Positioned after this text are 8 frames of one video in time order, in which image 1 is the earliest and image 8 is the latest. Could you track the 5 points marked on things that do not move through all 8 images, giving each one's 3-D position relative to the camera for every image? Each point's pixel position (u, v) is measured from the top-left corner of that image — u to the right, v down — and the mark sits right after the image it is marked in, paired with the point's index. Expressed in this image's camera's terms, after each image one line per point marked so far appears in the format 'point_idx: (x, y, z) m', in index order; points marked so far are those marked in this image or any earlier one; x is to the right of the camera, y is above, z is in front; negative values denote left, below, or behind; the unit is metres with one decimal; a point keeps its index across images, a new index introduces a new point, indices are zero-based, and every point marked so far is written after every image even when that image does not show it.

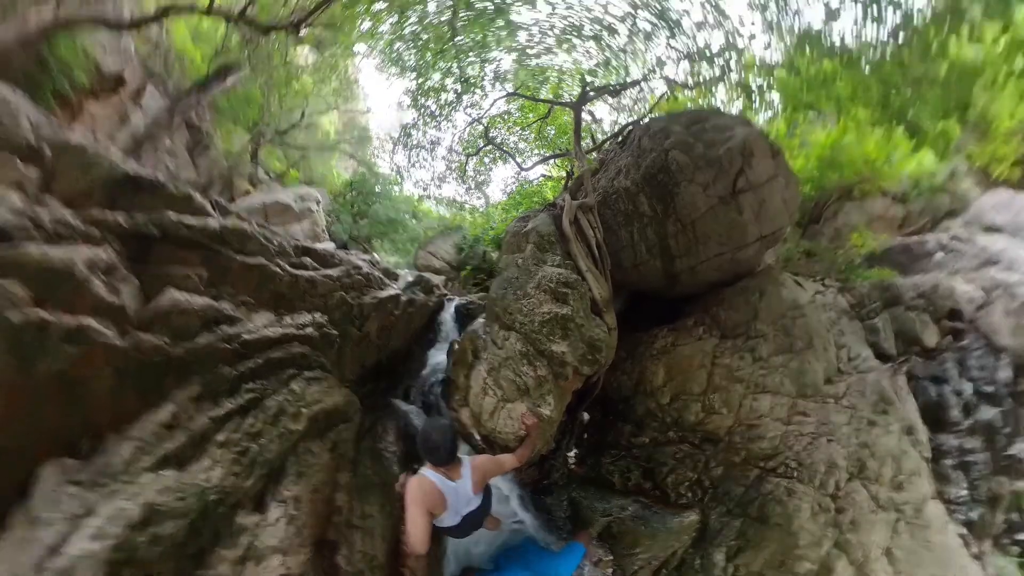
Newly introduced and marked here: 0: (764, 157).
0: (+5.0, +2.6, +5.8) m
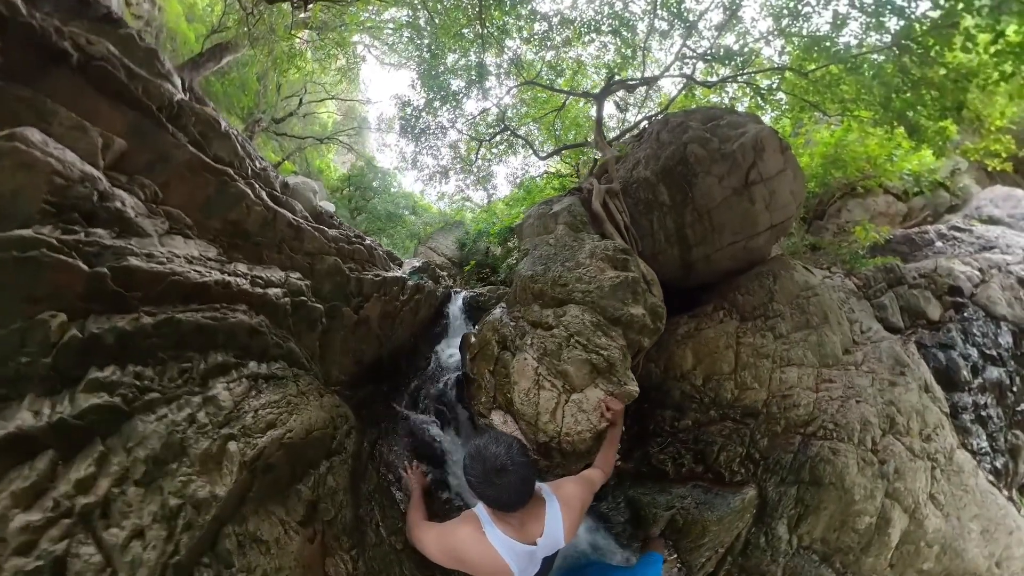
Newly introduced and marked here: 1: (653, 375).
0: (+5.5, +2.9, +6.2) m
1: (+3.5, -2.4, +7.6) m
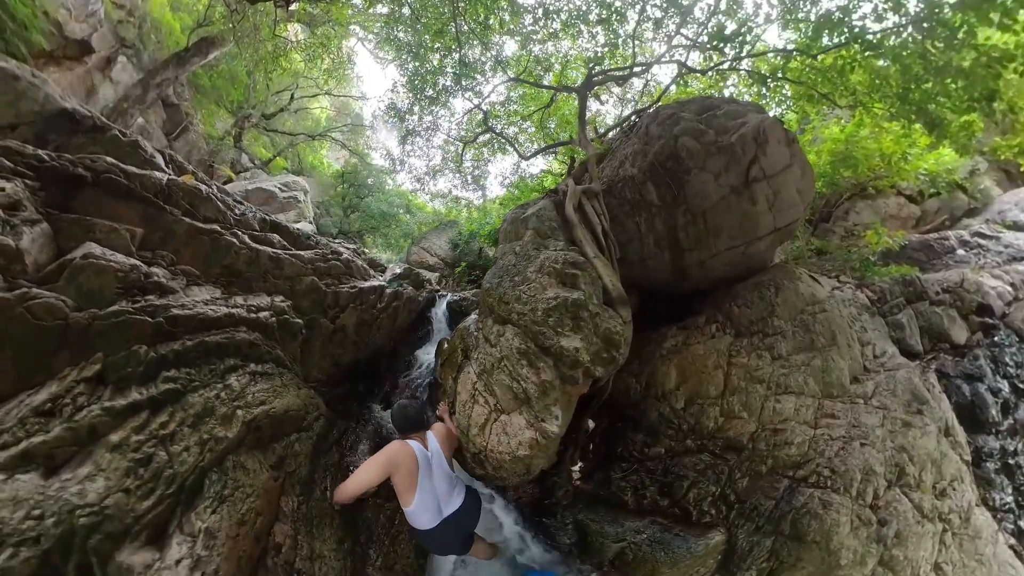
0: (+5.1, +2.7, +5.6) m
1: (+2.9, -2.5, +7.1) m
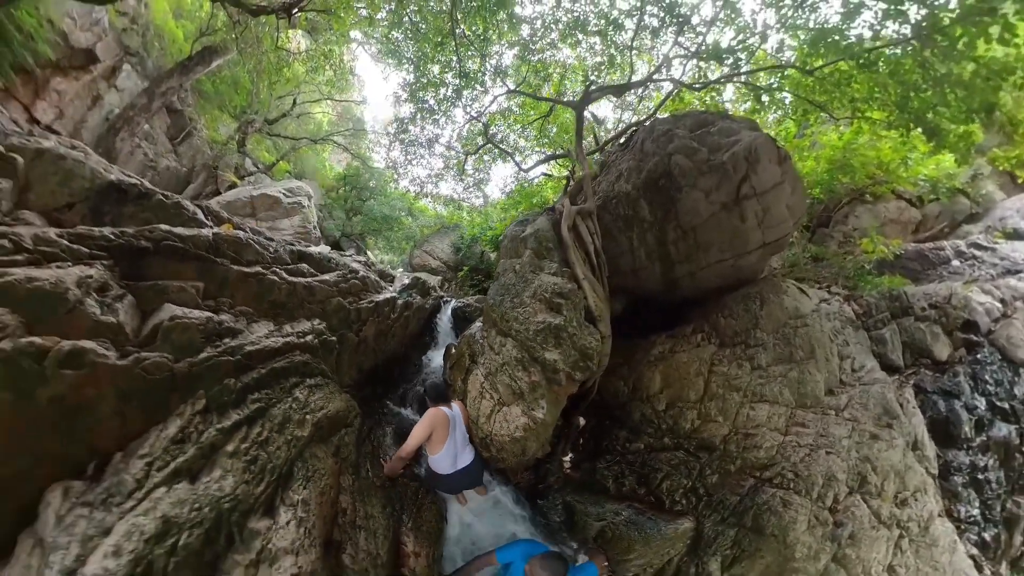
0: (+5.0, +2.5, +5.7) m
1: (+2.7, -2.6, +7.3) m
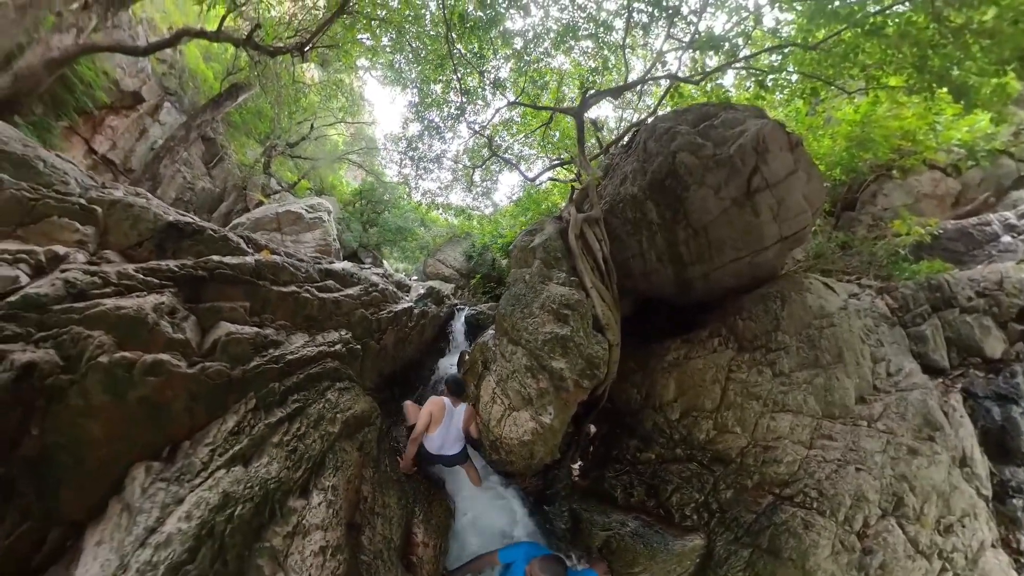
0: (+4.9, +2.5, +5.4) m
1: (+2.8, -2.7, +6.9) m
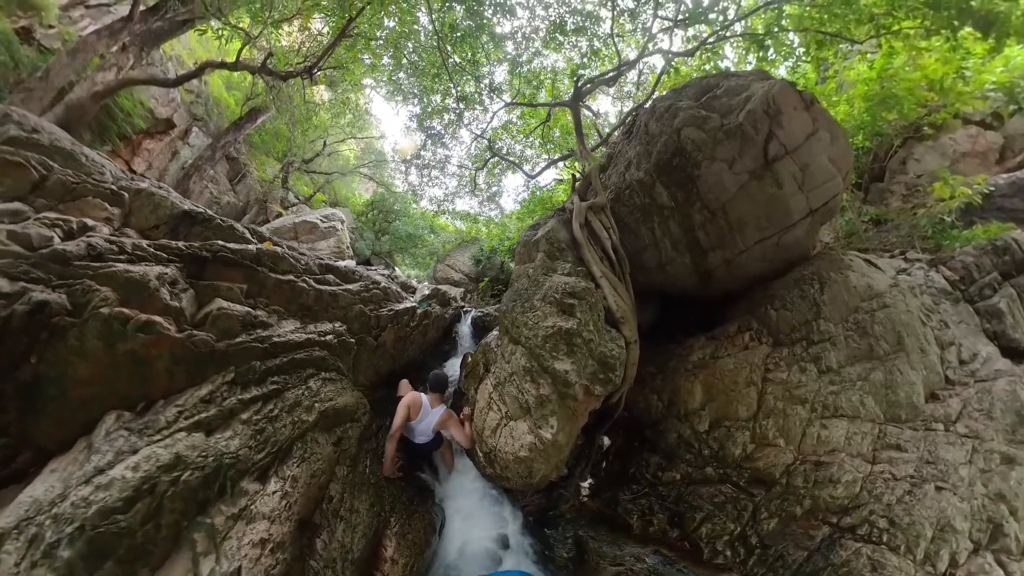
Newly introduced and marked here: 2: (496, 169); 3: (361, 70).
0: (+4.6, +2.9, +4.7) m
1: (+2.9, -2.5, +6.2) m
2: (-0.5, +3.4, +8.4) m
3: (-3.8, +5.5, +7.3) m
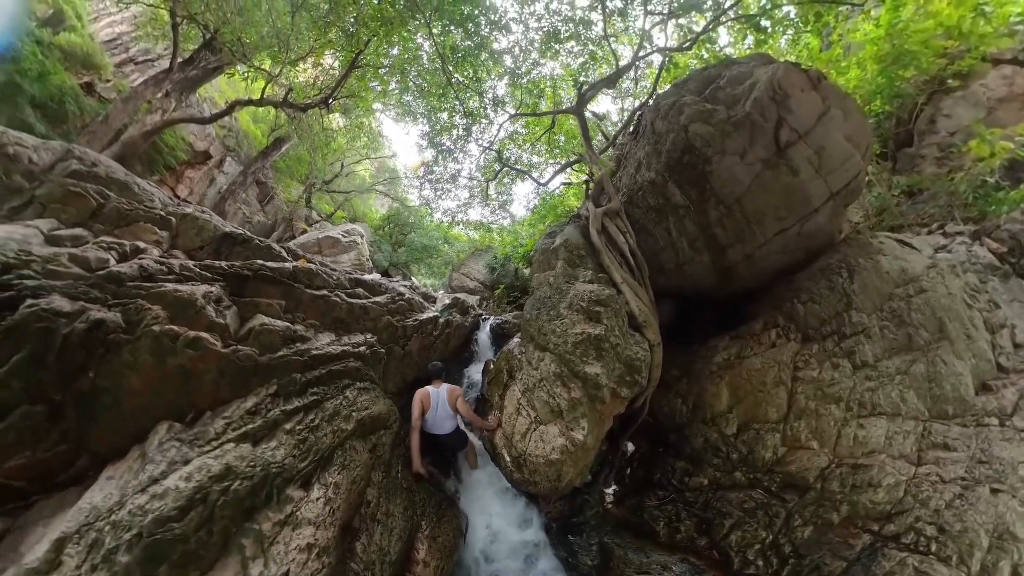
0: (+4.5, +3.0, +4.5) m
1: (+3.1, -2.5, +5.9) m
2: (-0.2, +3.2, +8.7) m
3: (-3.7, +5.2, +7.9) m
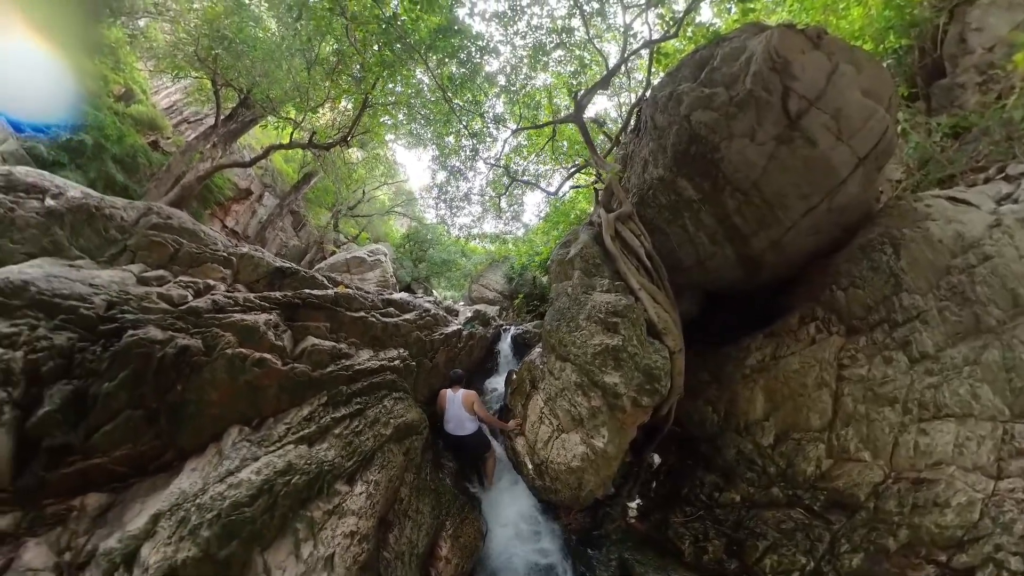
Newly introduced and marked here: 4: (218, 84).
0: (+4.1, +3.3, +4.1) m
1: (+3.2, -2.4, +5.3) m
2: (+0.1, +2.9, +8.9) m
3: (-3.6, +4.8, +8.8) m
4: (-7.0, +5.0, +7.2) m
